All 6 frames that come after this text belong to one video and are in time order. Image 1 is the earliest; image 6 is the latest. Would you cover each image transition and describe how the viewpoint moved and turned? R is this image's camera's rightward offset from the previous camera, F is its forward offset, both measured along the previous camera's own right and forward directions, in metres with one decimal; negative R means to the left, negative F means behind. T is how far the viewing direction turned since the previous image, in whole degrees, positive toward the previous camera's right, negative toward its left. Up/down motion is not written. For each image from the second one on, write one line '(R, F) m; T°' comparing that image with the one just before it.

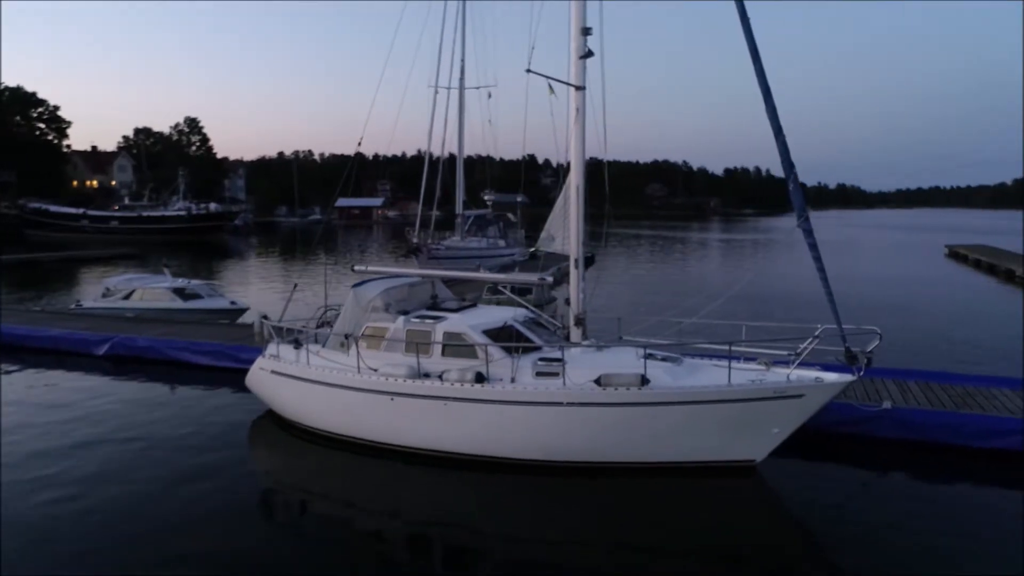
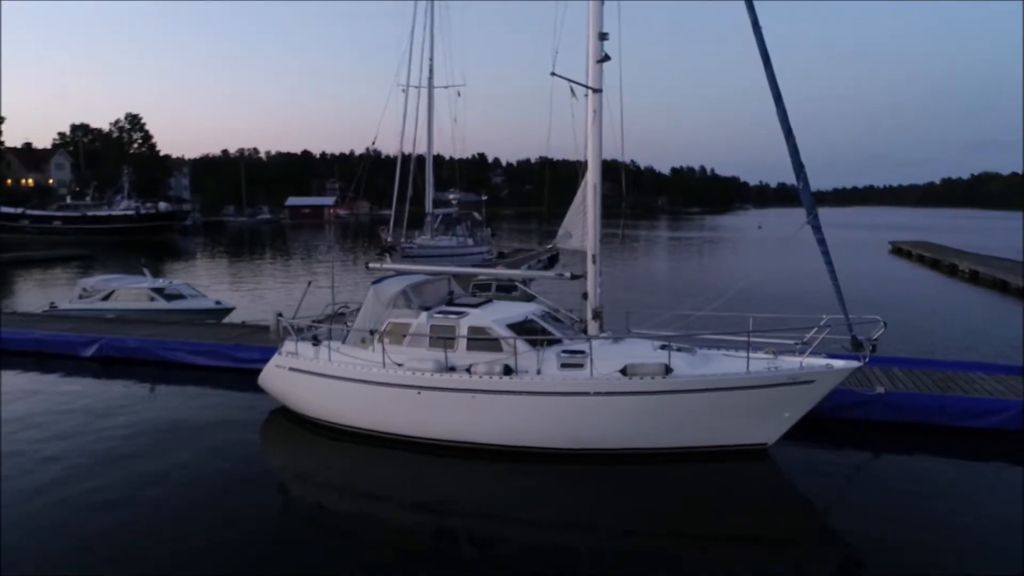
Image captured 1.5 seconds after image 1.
(-0.9, -0.3) m; +4°
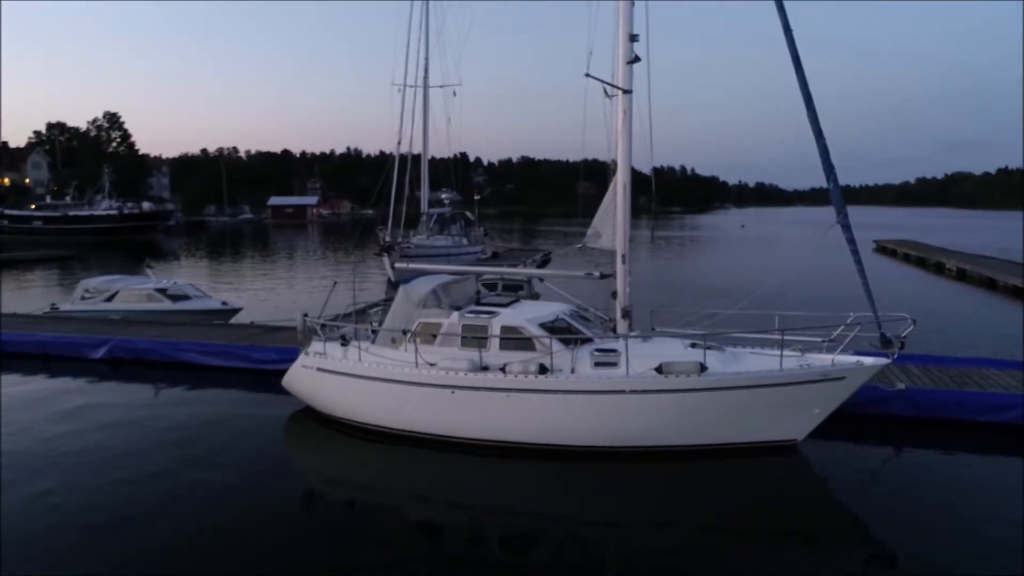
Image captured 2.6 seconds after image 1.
(-0.6, 0.0) m; +2°
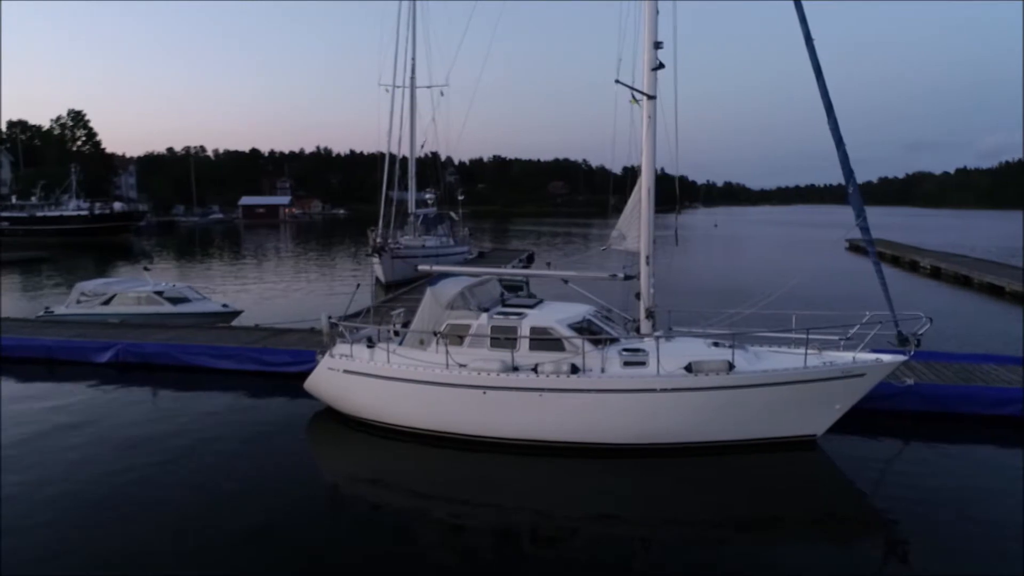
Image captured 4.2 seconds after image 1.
(-0.7, -0.1) m; +2°
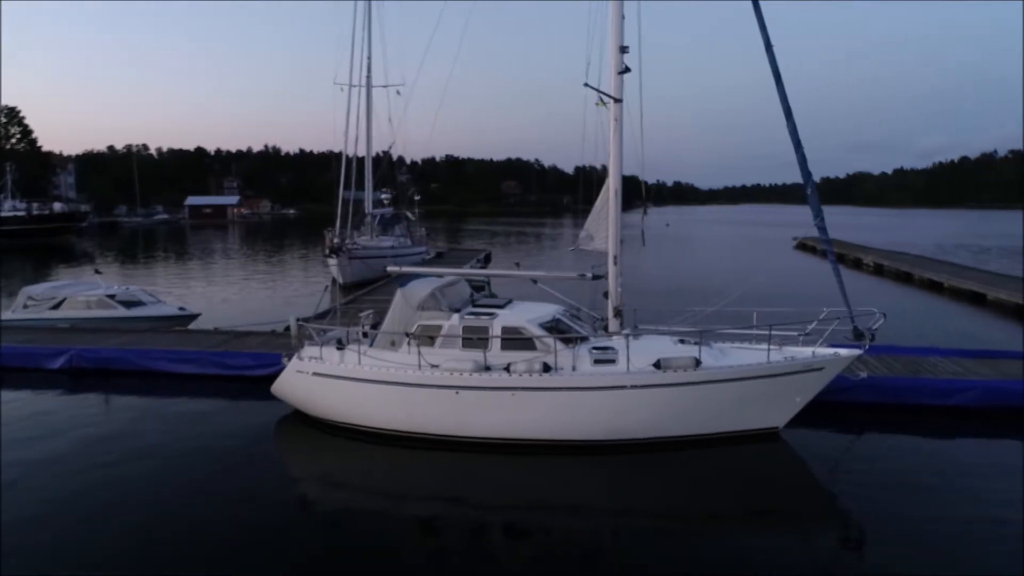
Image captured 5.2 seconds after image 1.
(-0.2, -0.1) m; +4°
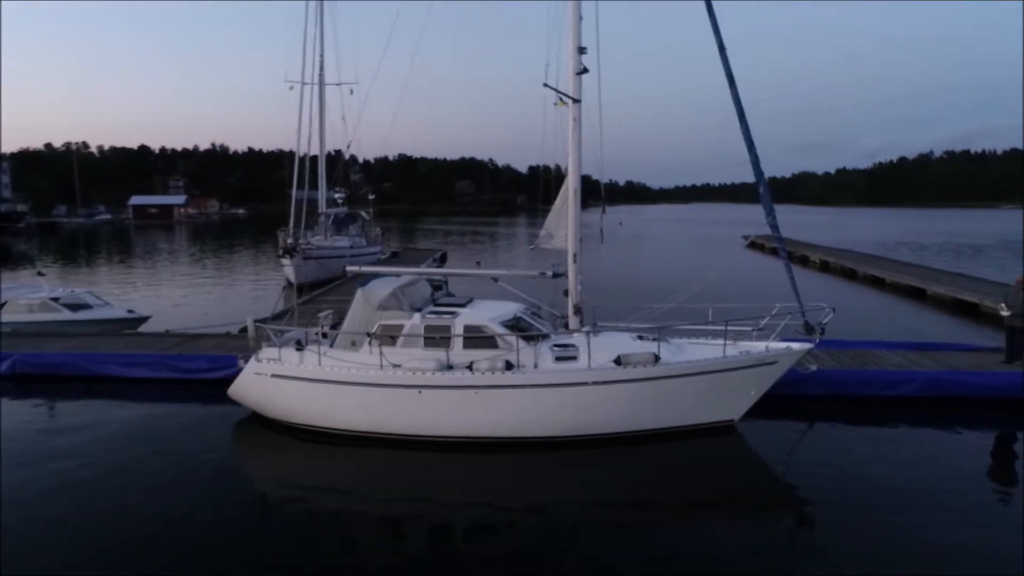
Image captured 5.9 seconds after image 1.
(-0.1, 0.0) m; +4°
